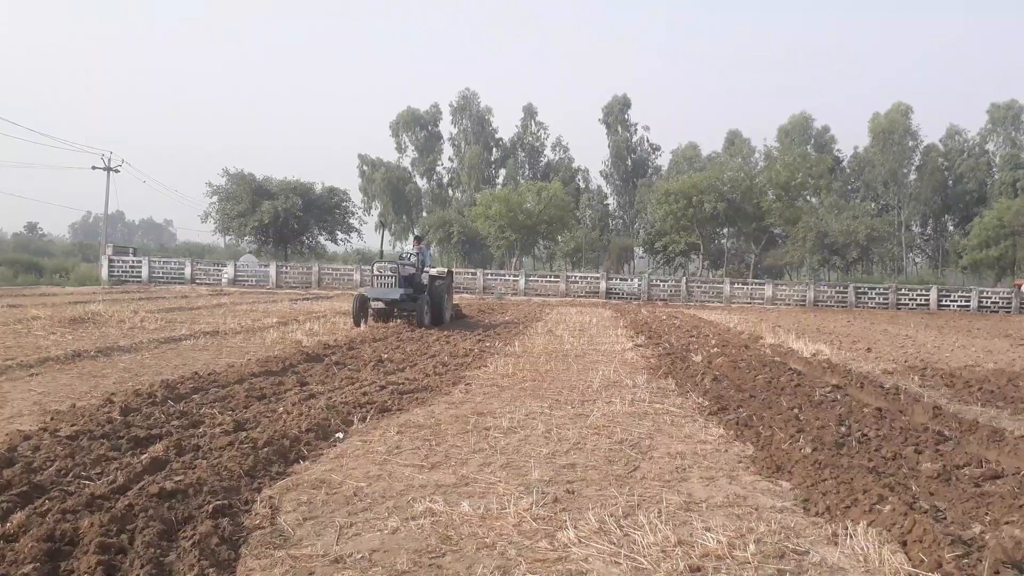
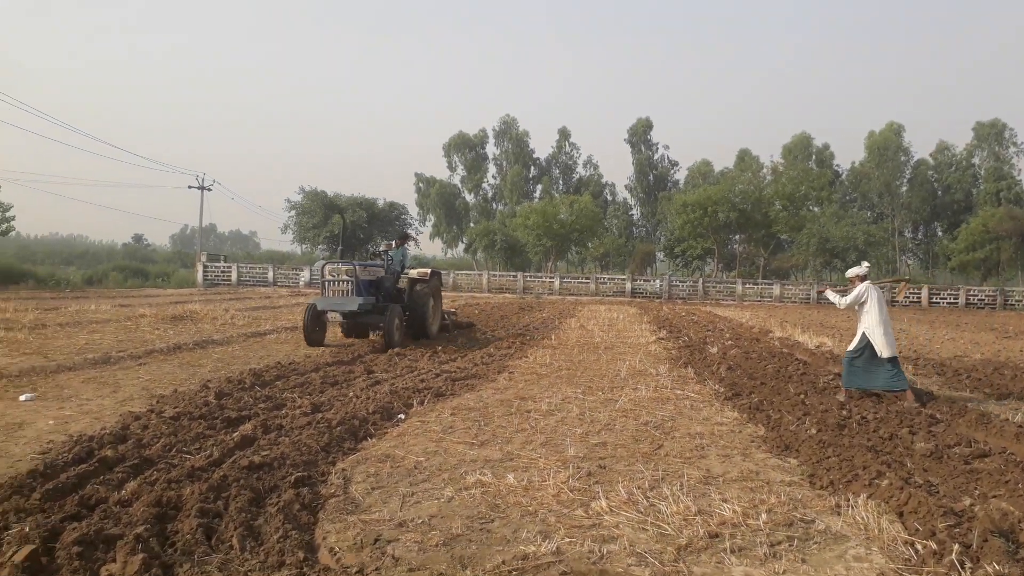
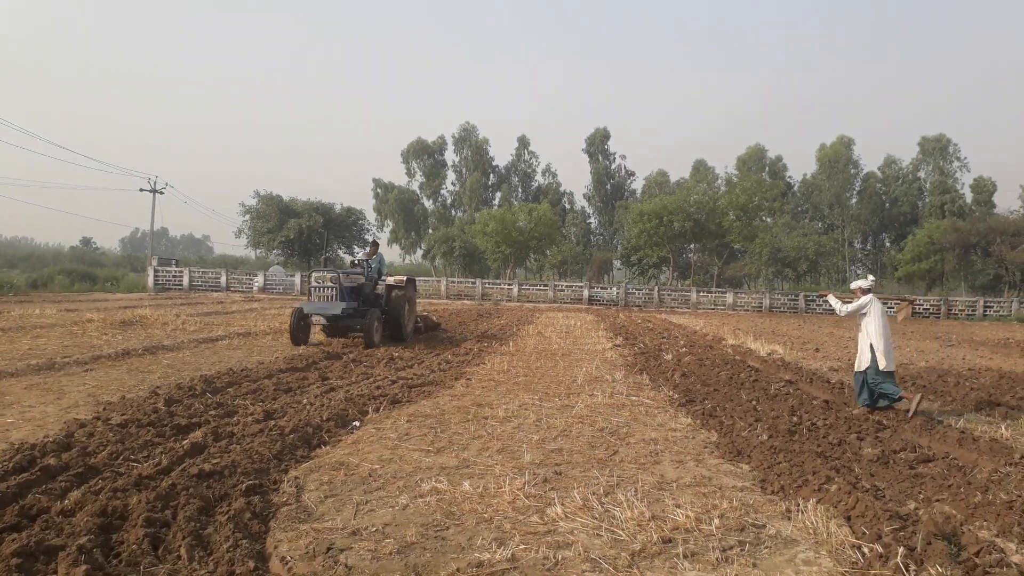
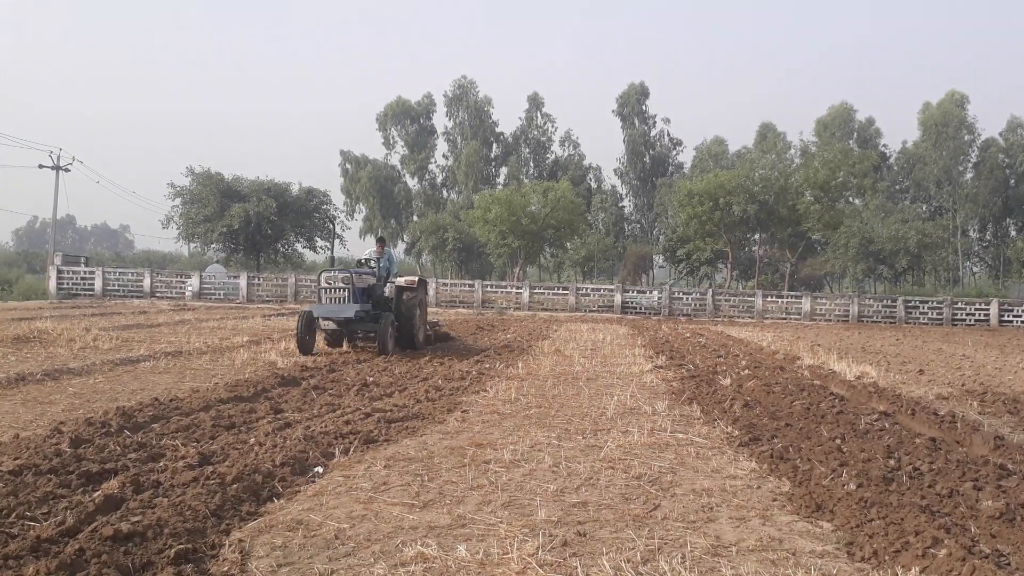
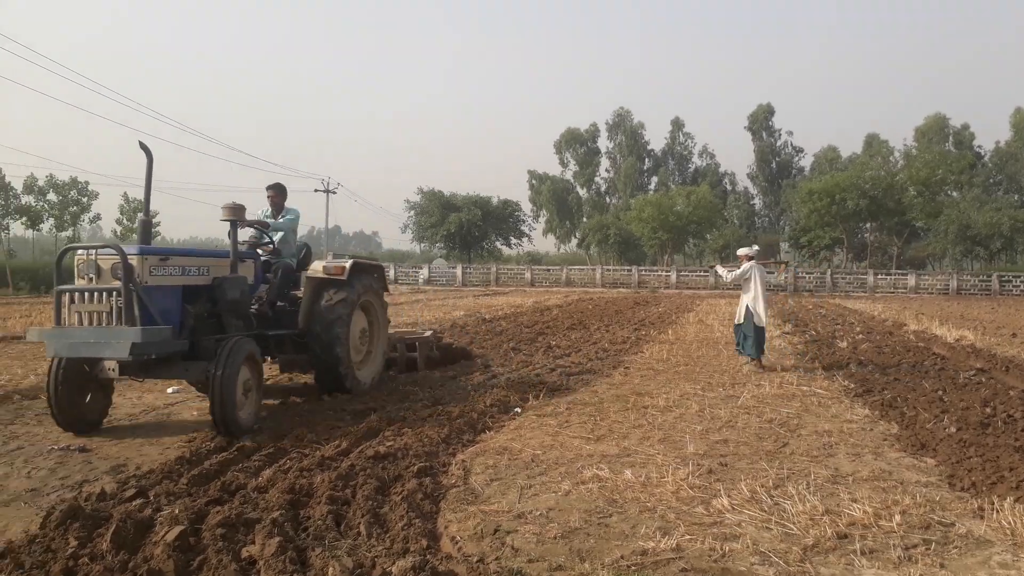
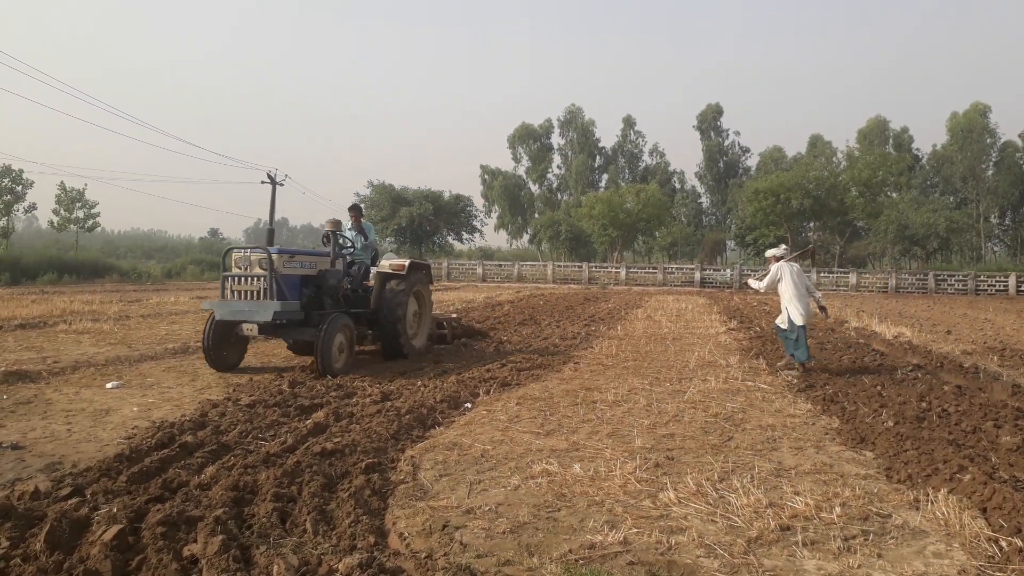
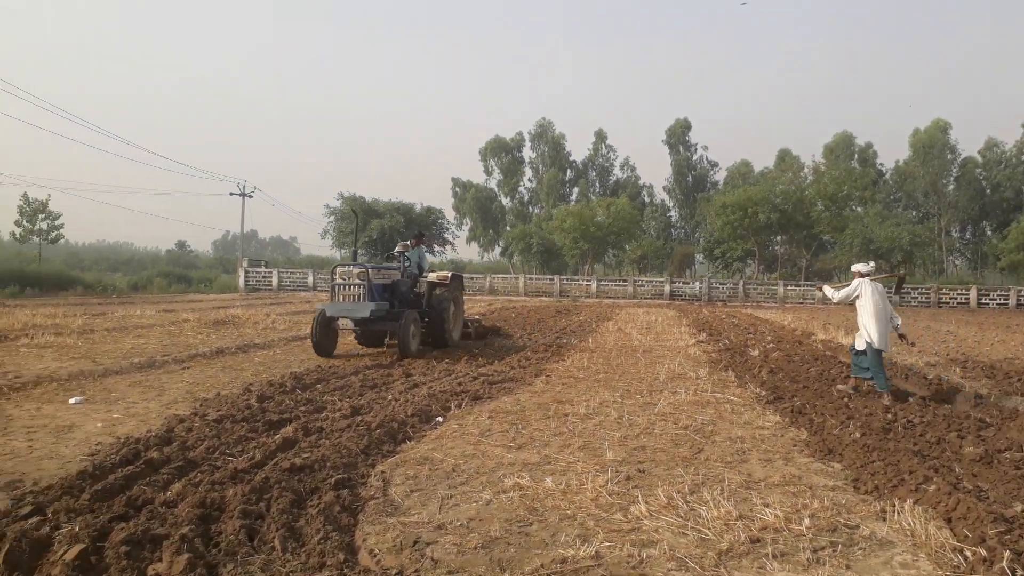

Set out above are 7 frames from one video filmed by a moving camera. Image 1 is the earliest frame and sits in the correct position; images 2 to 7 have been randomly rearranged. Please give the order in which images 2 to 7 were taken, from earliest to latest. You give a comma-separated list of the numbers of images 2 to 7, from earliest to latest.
4, 3, 2, 7, 6, 5
